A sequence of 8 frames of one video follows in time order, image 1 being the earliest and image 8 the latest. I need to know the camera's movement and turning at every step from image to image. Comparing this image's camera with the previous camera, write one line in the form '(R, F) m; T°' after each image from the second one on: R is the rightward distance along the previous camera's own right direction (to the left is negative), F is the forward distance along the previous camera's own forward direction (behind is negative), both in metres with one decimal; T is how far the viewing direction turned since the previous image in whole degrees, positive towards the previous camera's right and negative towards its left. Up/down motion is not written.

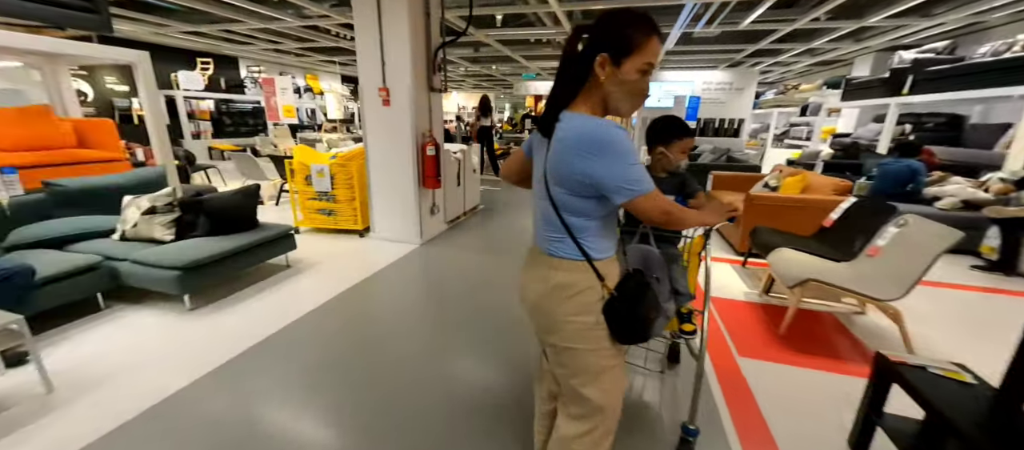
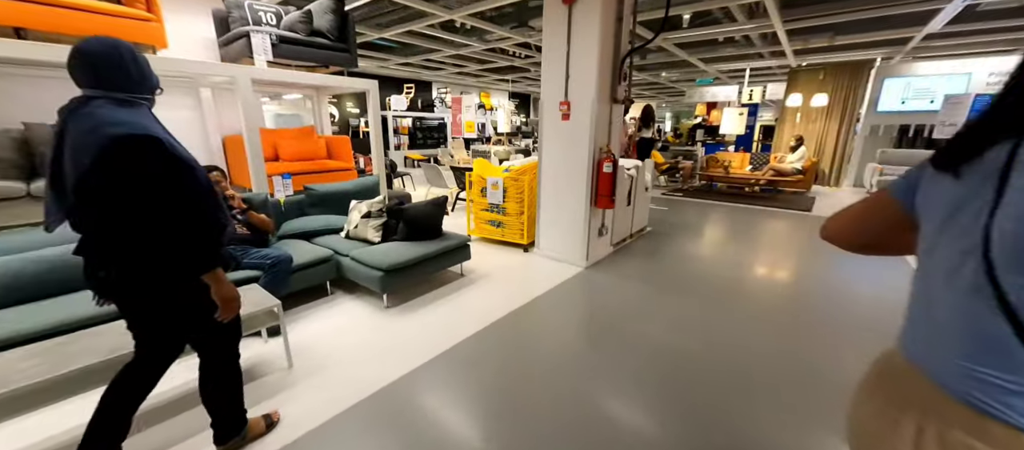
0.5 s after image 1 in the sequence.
(-0.2, +0.1) m; -22°
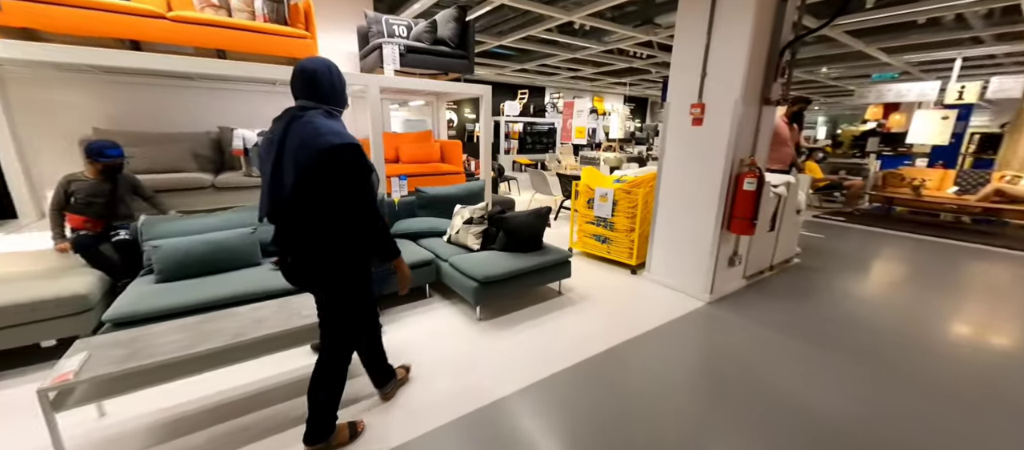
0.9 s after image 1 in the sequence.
(0.0, +0.2) m; -16°
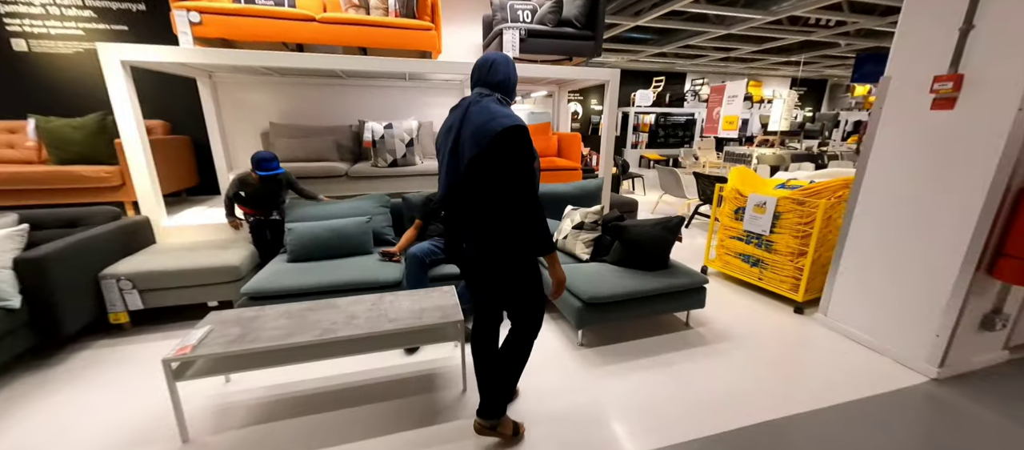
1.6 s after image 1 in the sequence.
(0.0, +0.3) m; -18°
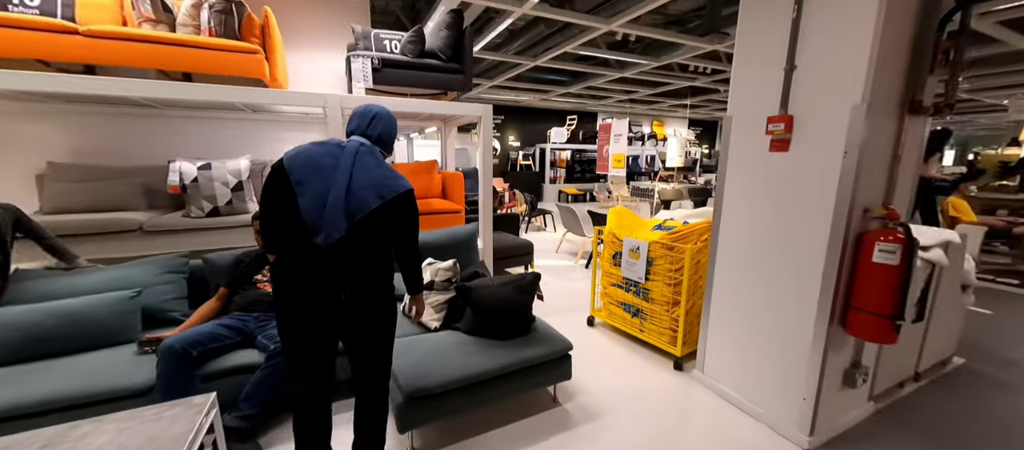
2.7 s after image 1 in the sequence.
(+0.5, +0.3) m; +10°
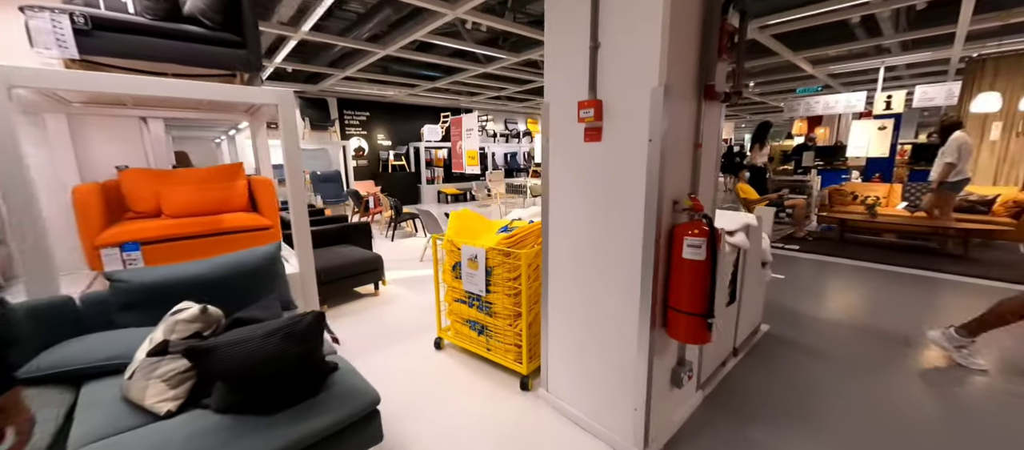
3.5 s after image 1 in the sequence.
(+0.4, +0.3) m; +16°
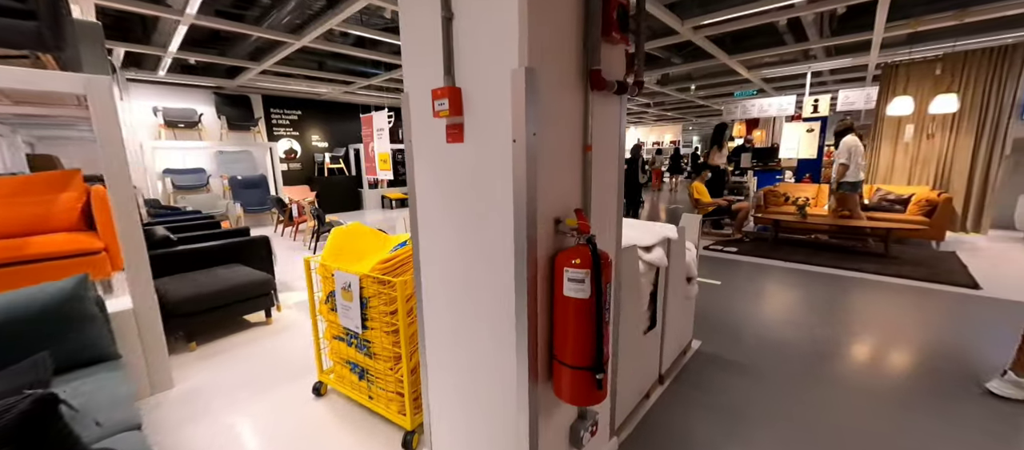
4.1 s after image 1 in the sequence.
(+0.4, +0.3) m; +6°
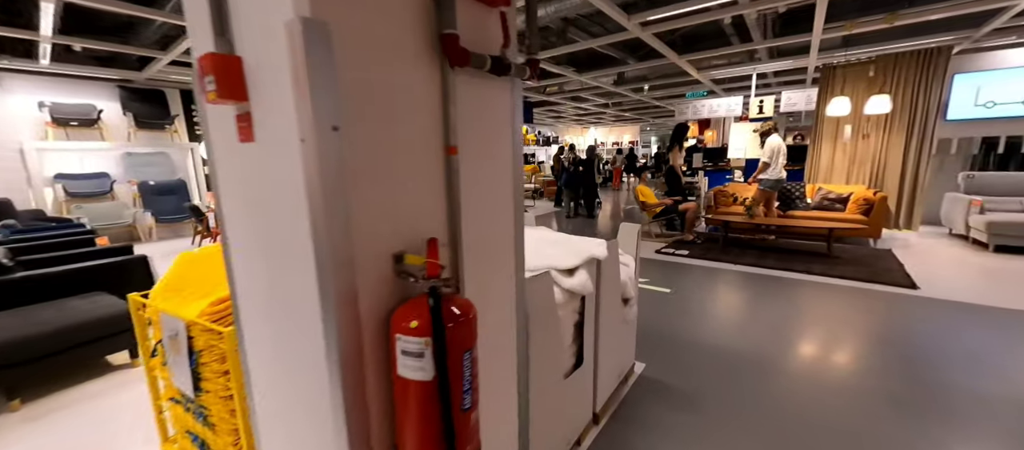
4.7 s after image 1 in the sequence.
(+0.3, +0.4) m; +5°
